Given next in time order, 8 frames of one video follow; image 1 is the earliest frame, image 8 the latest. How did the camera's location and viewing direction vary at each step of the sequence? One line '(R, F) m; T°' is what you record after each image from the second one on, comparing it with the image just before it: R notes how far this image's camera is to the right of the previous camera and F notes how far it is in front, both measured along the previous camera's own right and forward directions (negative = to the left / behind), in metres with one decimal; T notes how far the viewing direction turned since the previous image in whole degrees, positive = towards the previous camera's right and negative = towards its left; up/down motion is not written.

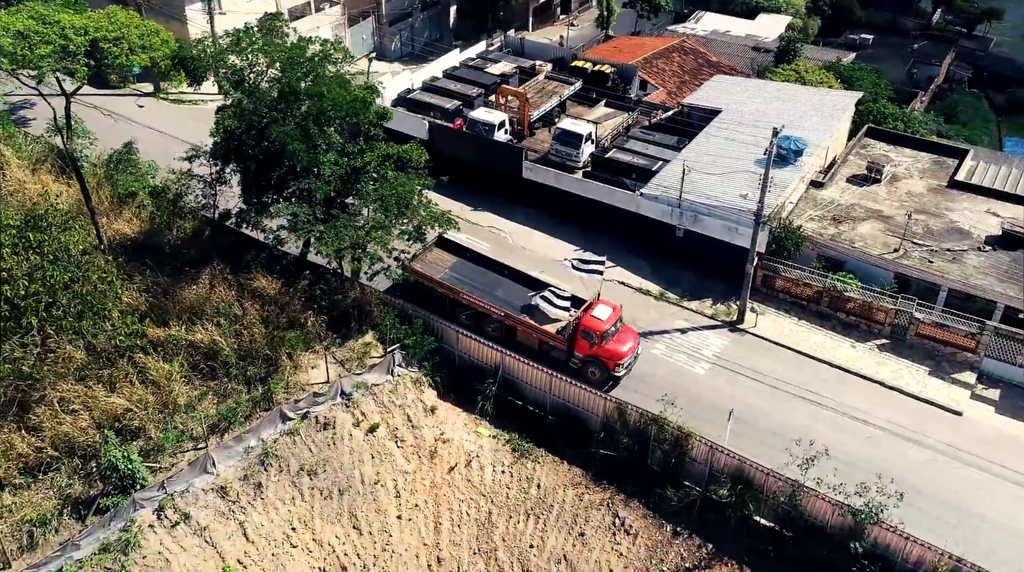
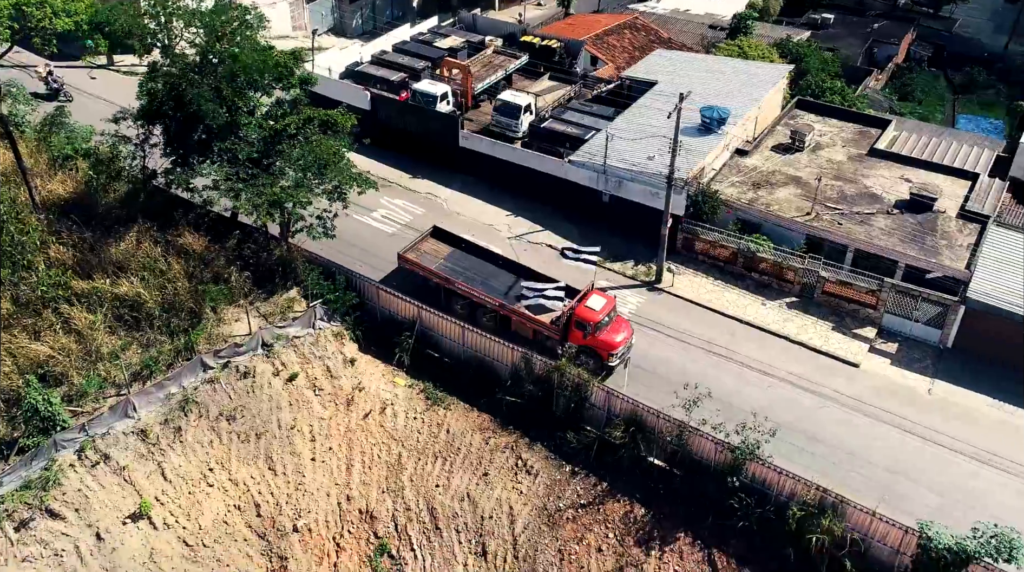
(+2.5, -1.3) m; +1°
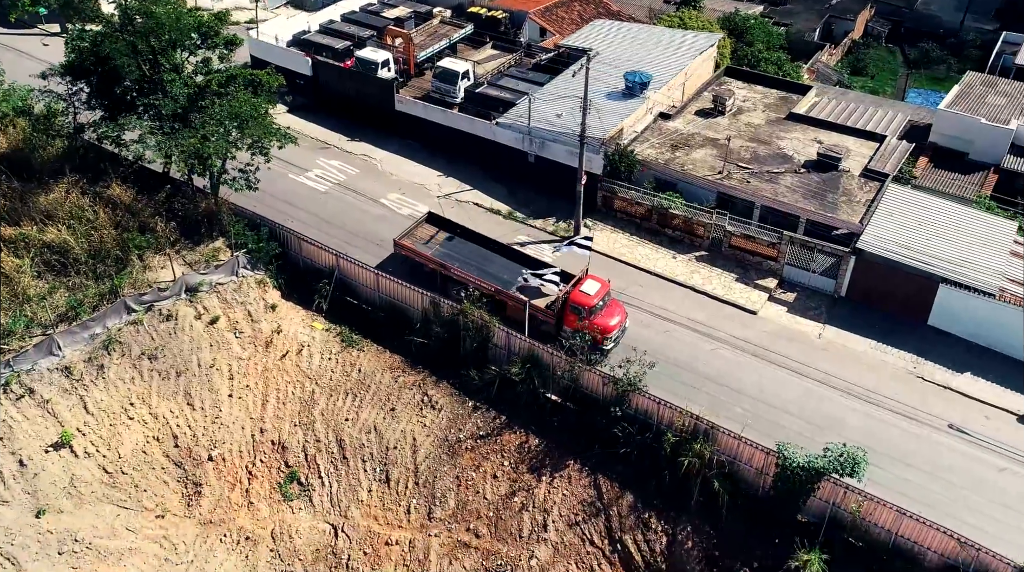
(+2.7, -1.6) m; +1°
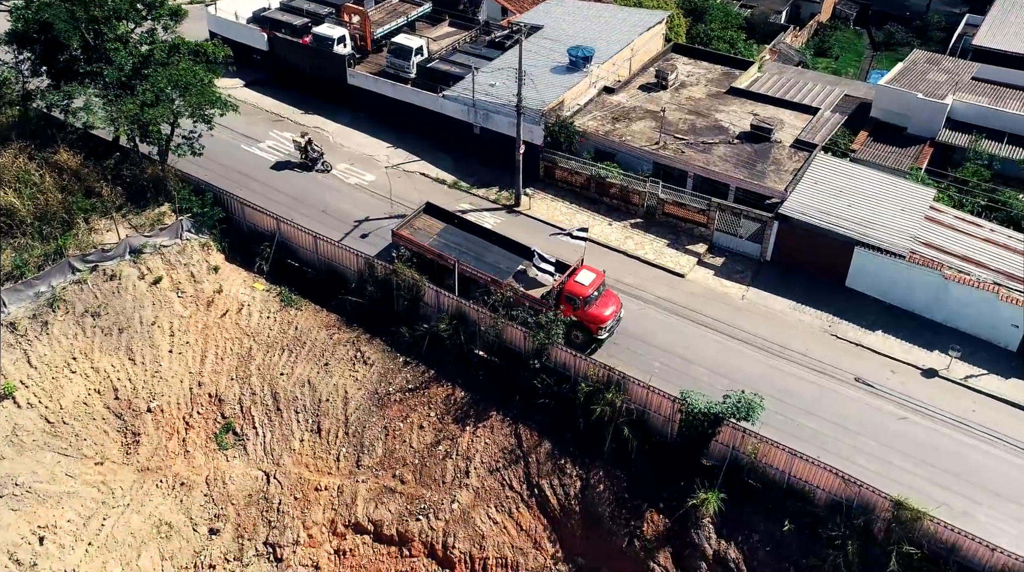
(+2.1, -1.2) m; +1°
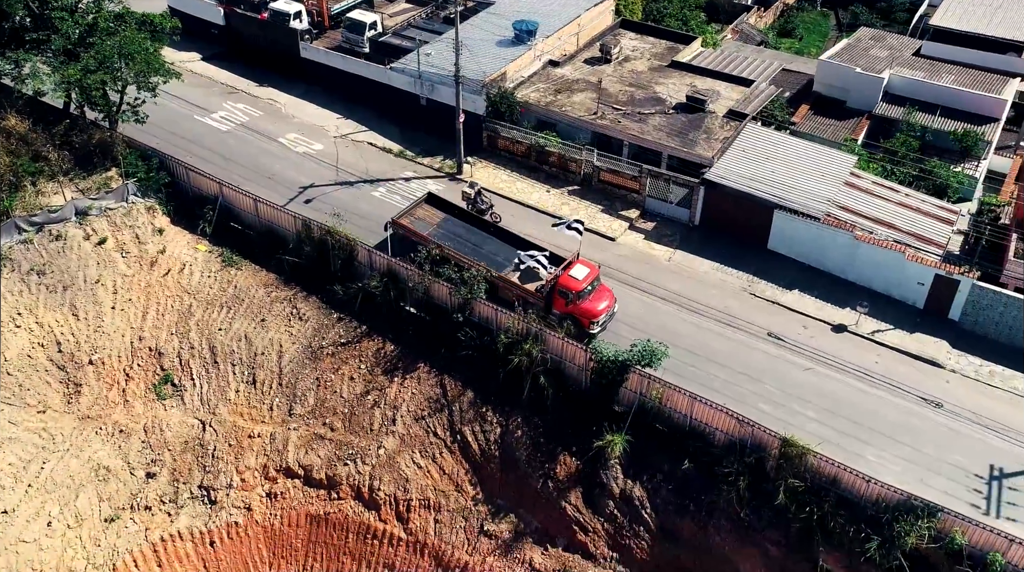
(+2.2, -1.3) m; +1°
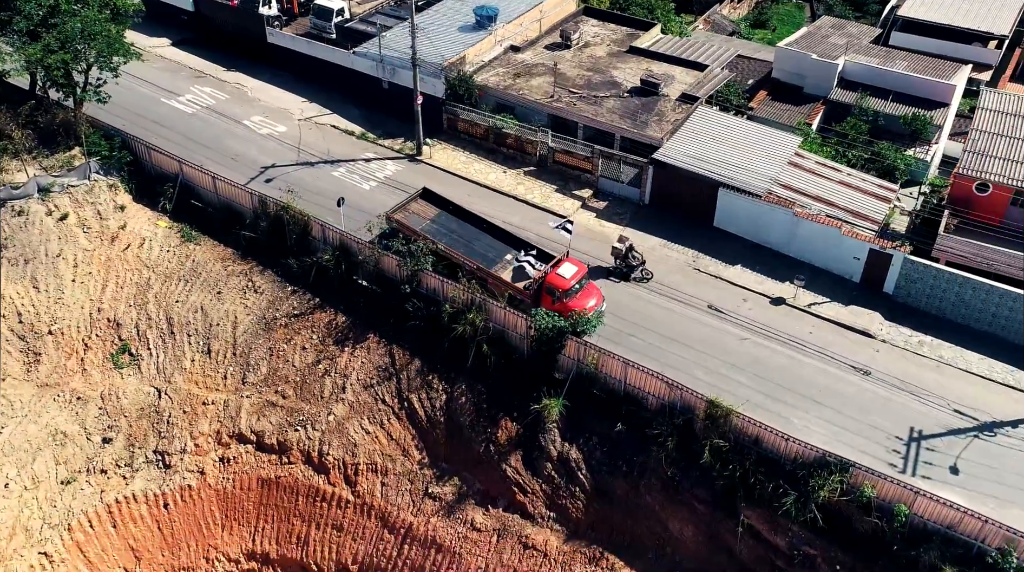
(+1.6, -1.0) m; 0°
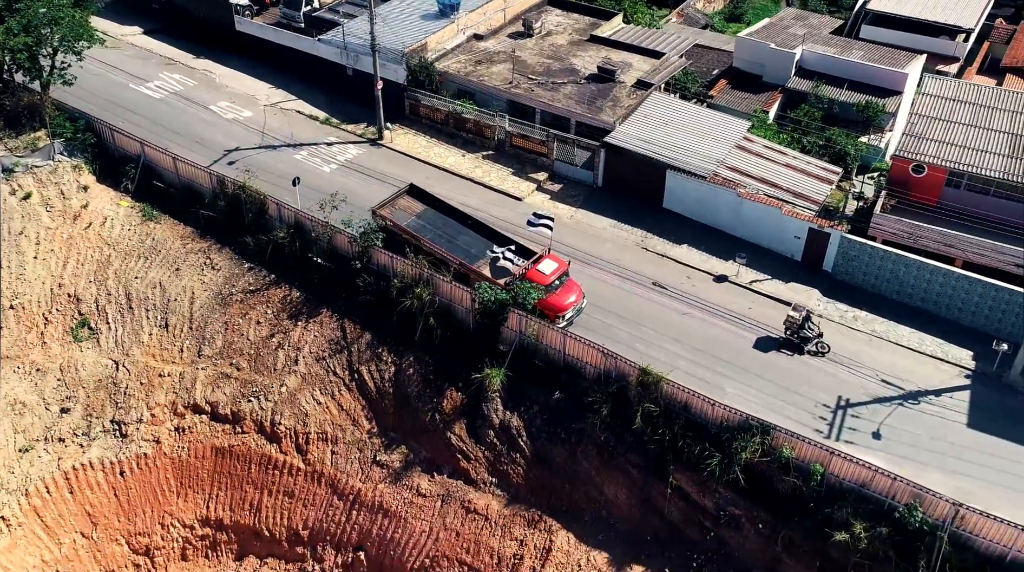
(+1.7, -1.0) m; 0°
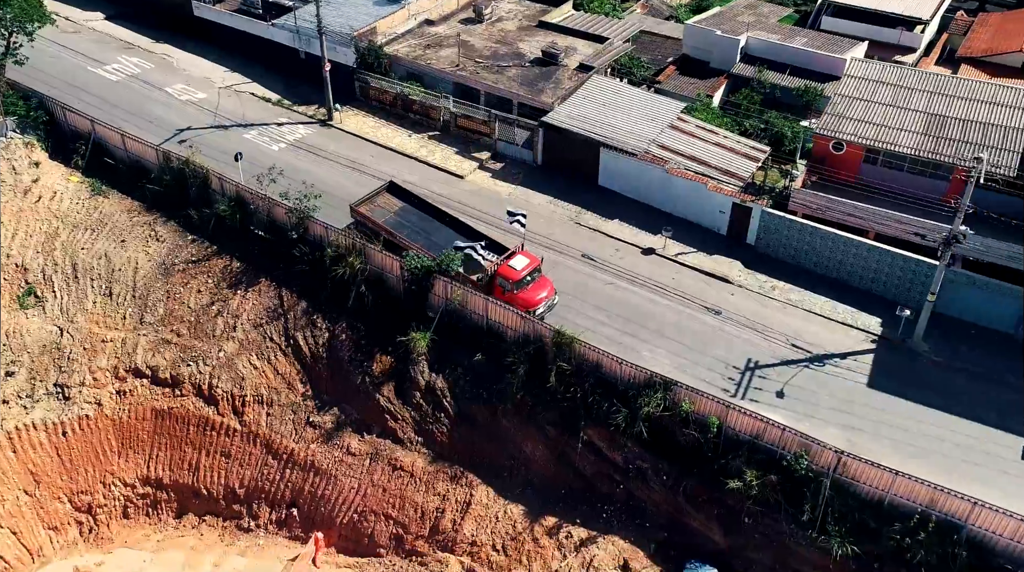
(+2.3, -1.3) m; 0°
